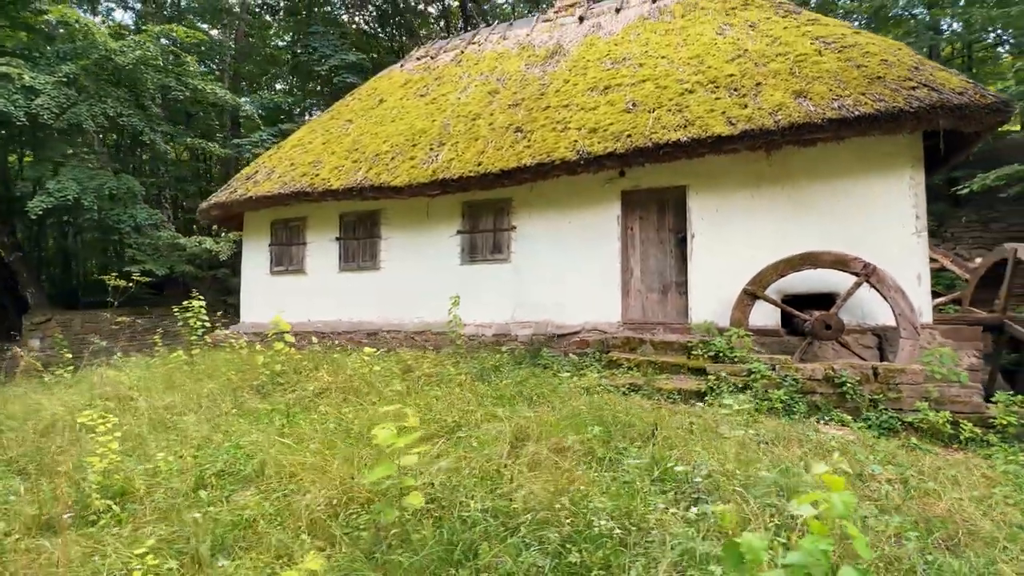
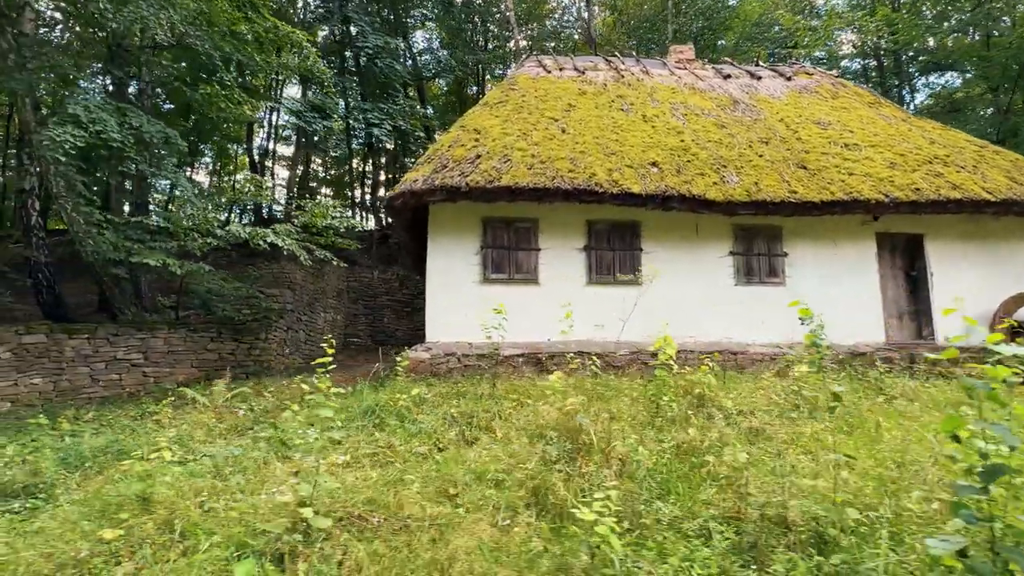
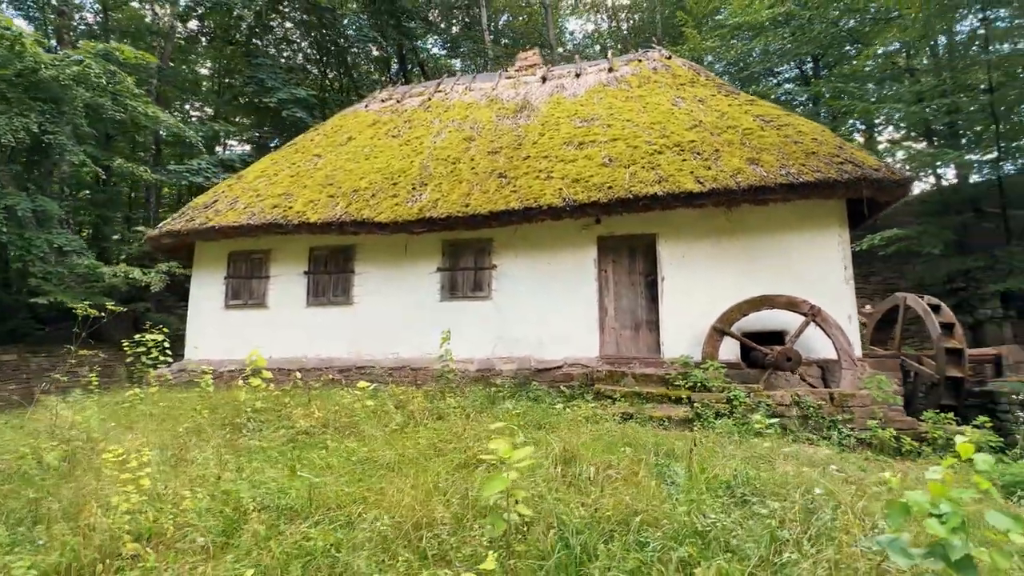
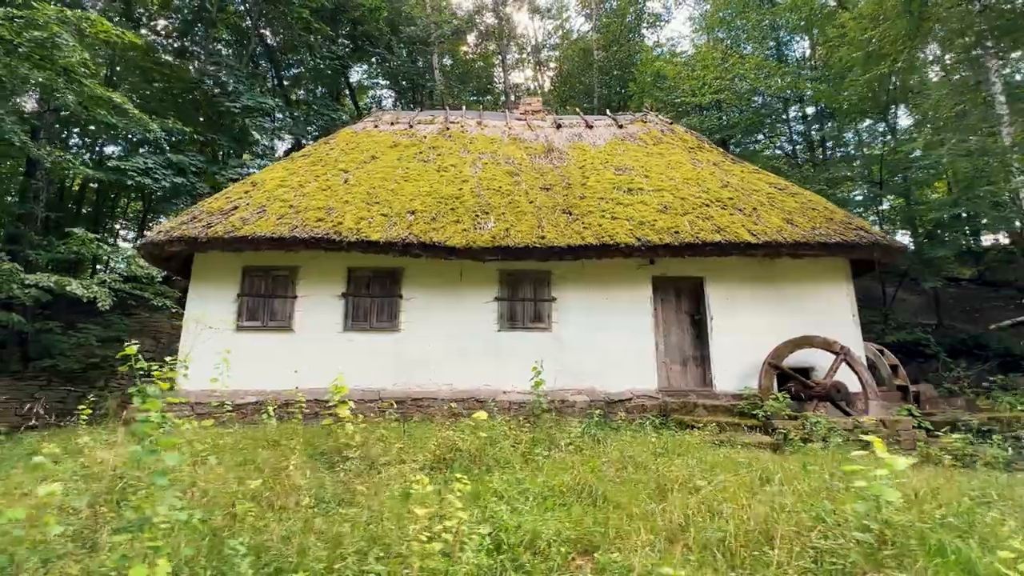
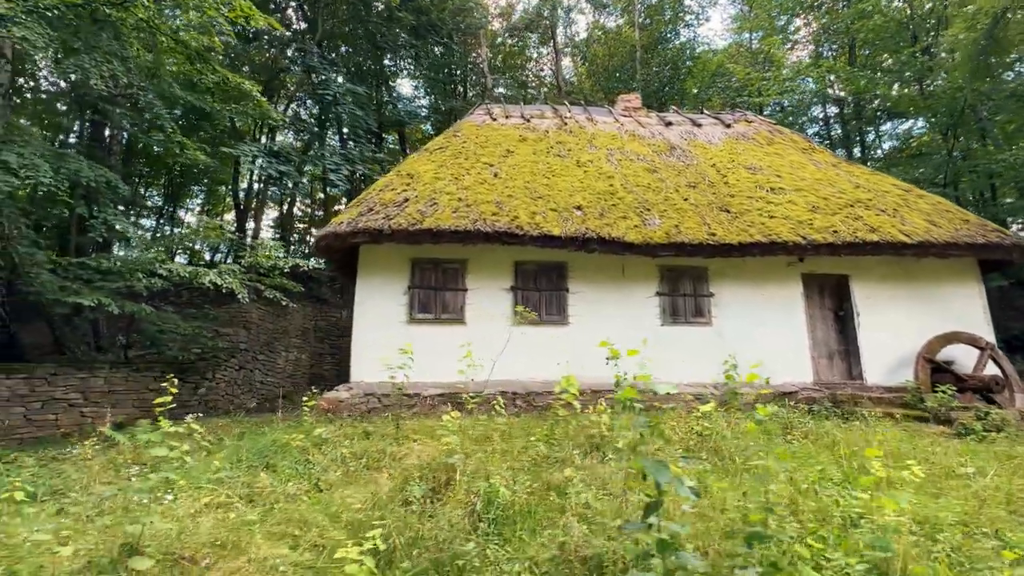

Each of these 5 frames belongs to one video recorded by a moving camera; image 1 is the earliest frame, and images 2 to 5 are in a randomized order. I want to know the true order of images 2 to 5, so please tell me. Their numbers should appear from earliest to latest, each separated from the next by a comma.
3, 4, 5, 2
